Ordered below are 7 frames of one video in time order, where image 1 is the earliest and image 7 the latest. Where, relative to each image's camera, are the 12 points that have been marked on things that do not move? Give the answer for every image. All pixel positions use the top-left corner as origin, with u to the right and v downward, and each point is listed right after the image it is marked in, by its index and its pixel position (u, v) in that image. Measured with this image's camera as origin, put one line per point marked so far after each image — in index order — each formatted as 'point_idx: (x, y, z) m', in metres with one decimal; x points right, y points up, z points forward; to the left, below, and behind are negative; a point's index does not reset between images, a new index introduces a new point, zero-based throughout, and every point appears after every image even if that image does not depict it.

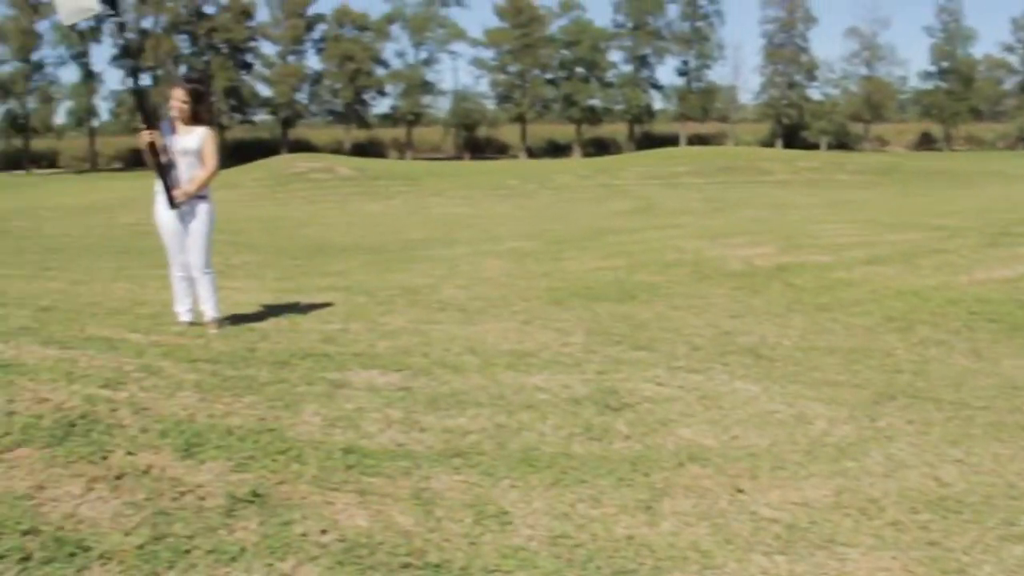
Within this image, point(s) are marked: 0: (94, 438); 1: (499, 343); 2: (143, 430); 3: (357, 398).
0: (-1.4, -0.5, +4.3) m
1: (-0.1, -0.4, +8.1) m
2: (-1.3, -0.5, +4.5) m
3: (-0.7, -0.5, +5.8) m
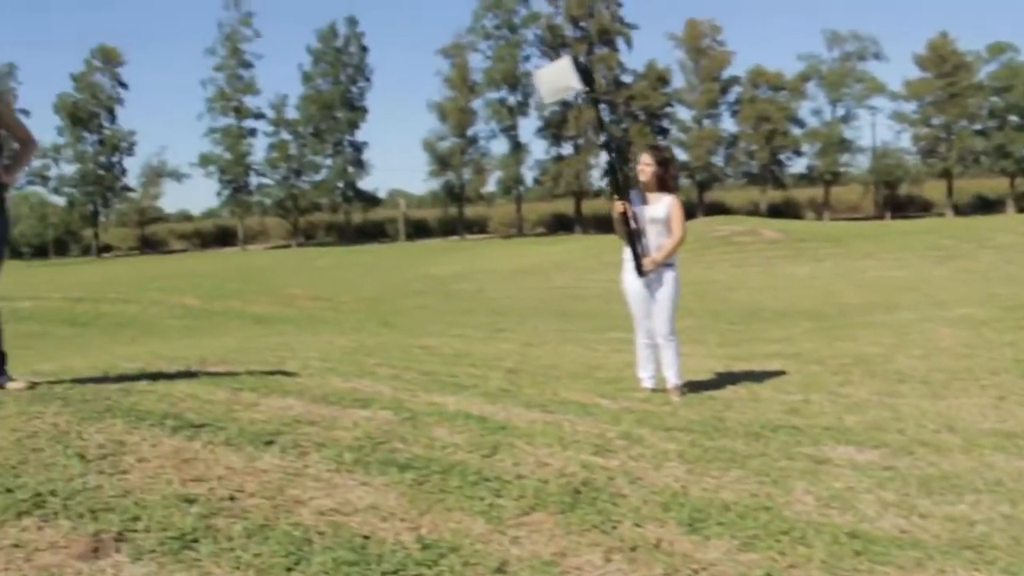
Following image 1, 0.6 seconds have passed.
0: (+0.3, -0.8, +4.3) m
1: (+2.8, -0.8, +7.5) m
2: (+0.5, -0.8, +4.5) m
3: (+1.5, -0.8, +5.5) m
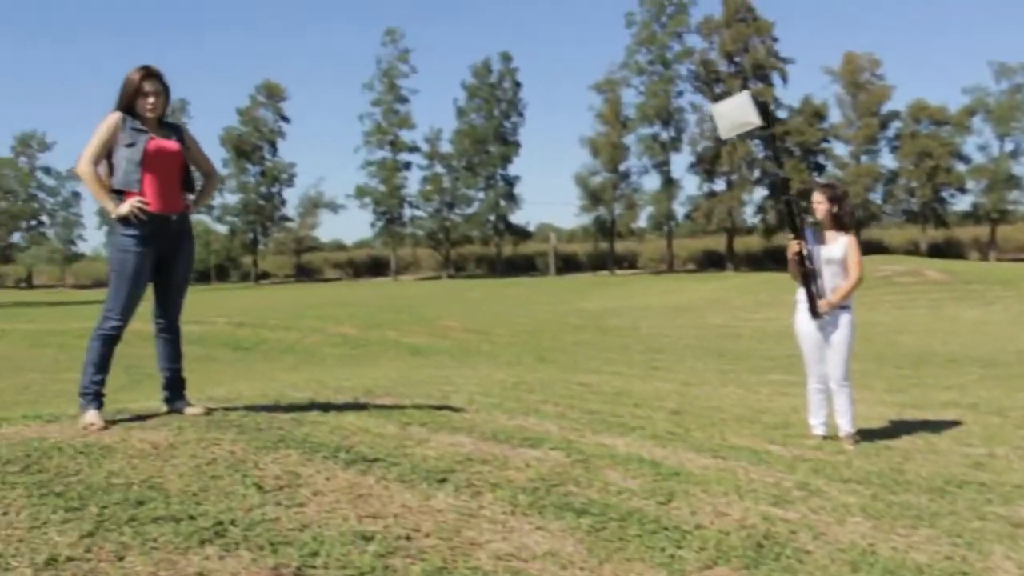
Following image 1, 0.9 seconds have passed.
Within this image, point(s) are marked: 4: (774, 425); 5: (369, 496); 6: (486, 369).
0: (+0.9, -0.9, +4.1) m
1: (+3.8, -1.1, +7.0) m
2: (+1.1, -0.9, +4.2) m
3: (+2.2, -1.0, +5.1) m
4: (+1.7, -0.9, +8.2) m
5: (-0.4, -0.7, +4.0) m
6: (-0.2, -0.8, +11.9) m
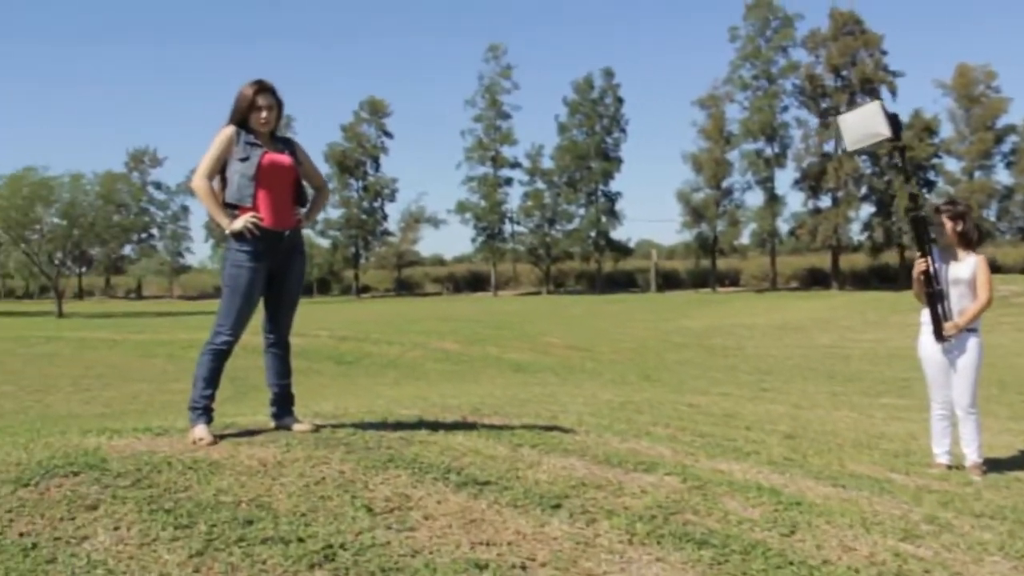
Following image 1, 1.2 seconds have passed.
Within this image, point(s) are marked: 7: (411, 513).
0: (+1.3, -1.0, +3.8) m
1: (+4.3, -1.2, +6.5) m
2: (+1.4, -1.0, +4.0) m
3: (+2.6, -1.1, +4.8) m
4: (+2.4, -1.0, +7.8) m
5: (-0.1, -0.7, +3.8) m
6: (+0.7, -0.9, +11.7) m
7: (-0.3, -0.7, +3.8) m
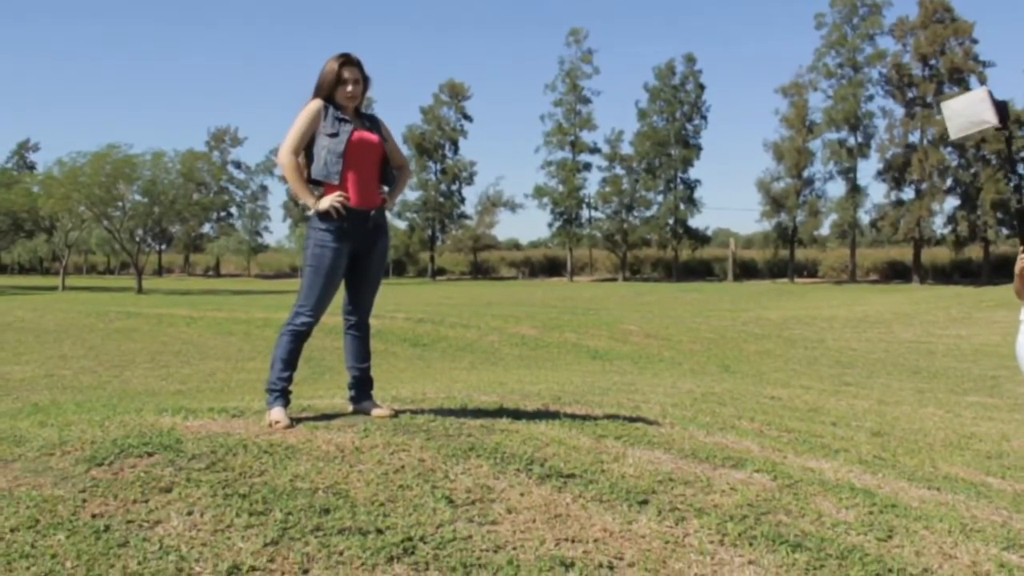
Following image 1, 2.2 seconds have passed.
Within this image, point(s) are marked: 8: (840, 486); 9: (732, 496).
0: (+1.5, -1.0, +3.6) m
1: (+4.7, -1.3, +6.1) m
2: (+1.7, -1.0, +3.7) m
3: (+2.9, -1.1, +4.5) m
4: (+2.9, -1.0, +7.5) m
5: (+0.2, -0.7, +3.7) m
6: (+1.4, -0.8, +11.5) m
7: (-0.1, -0.6, +3.7) m
8: (+1.3, -0.8, +5.0) m
9: (+0.8, -0.7, +4.3) m
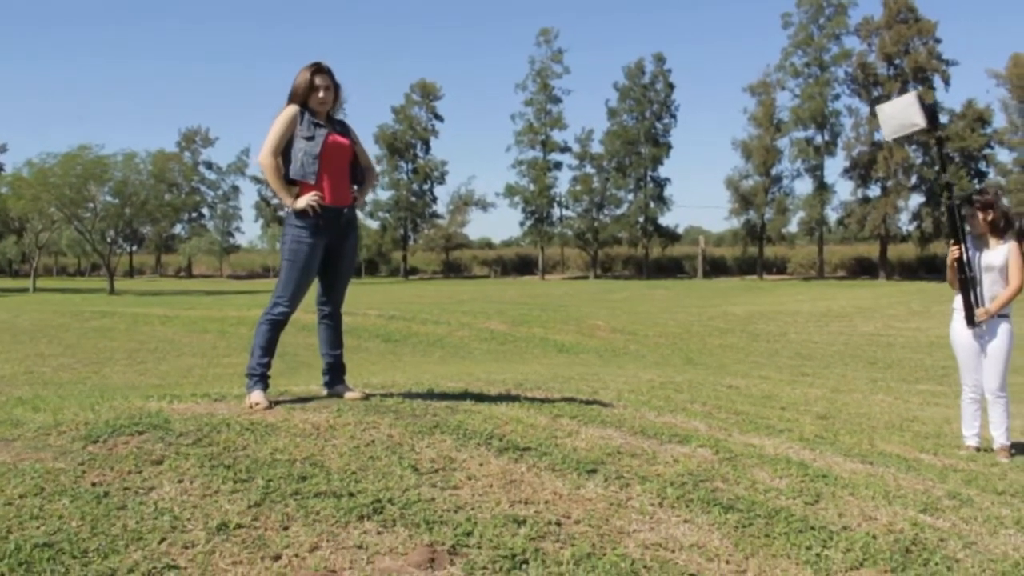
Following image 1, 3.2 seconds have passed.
0: (+1.4, -0.9, +4.0) m
1: (+4.5, -1.2, +6.6) m
2: (+1.6, -0.9, +4.2) m
3: (+2.8, -1.1, +4.9) m
4: (+2.6, -0.9, +8.0) m
5: (0.0, -0.6, +4.1) m
6: (+1.1, -0.8, +11.9) m
7: (-0.2, -0.6, +4.1) m
8: (+1.1, -0.7, +5.4) m
9: (+0.6, -0.7, +4.7) m
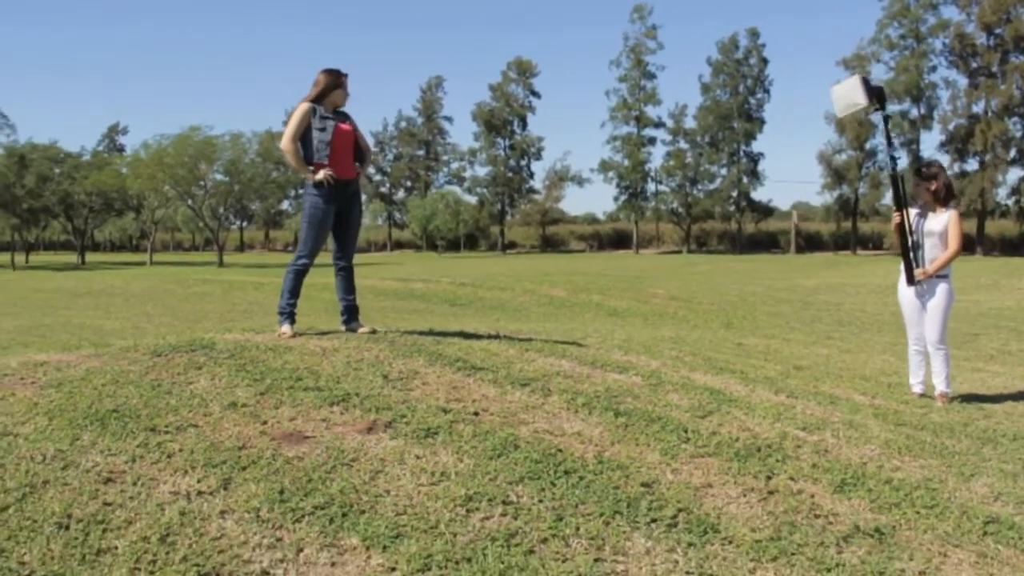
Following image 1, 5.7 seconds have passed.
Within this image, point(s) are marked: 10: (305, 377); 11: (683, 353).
0: (+1.1, -0.7, +5.3) m
1: (+4.5, -1.0, +7.6) m
2: (+1.3, -0.8, +5.5) m
3: (+2.6, -0.9, +6.1) m
4: (+2.7, -0.7, +9.2) m
5: (-0.2, -0.4, +5.5) m
6: (+1.6, -0.4, +13.2) m
7: (-0.4, -0.4, +5.5) m
8: (+1.0, -0.5, +6.7) m
9: (+0.4, -0.5, +6.1) m
10: (-0.9, -0.4, +5.4) m
11: (+1.2, -0.5, +8.8) m
